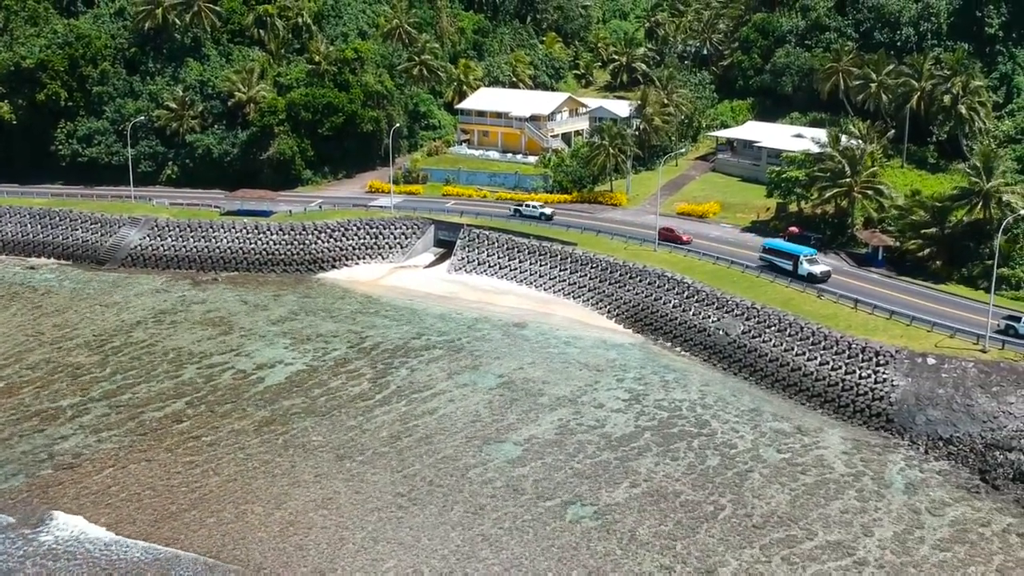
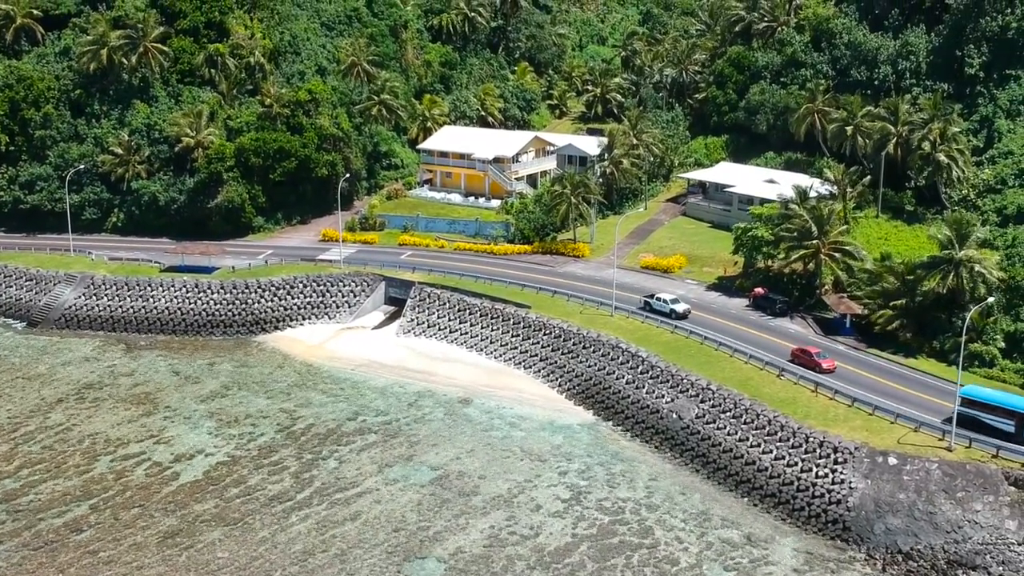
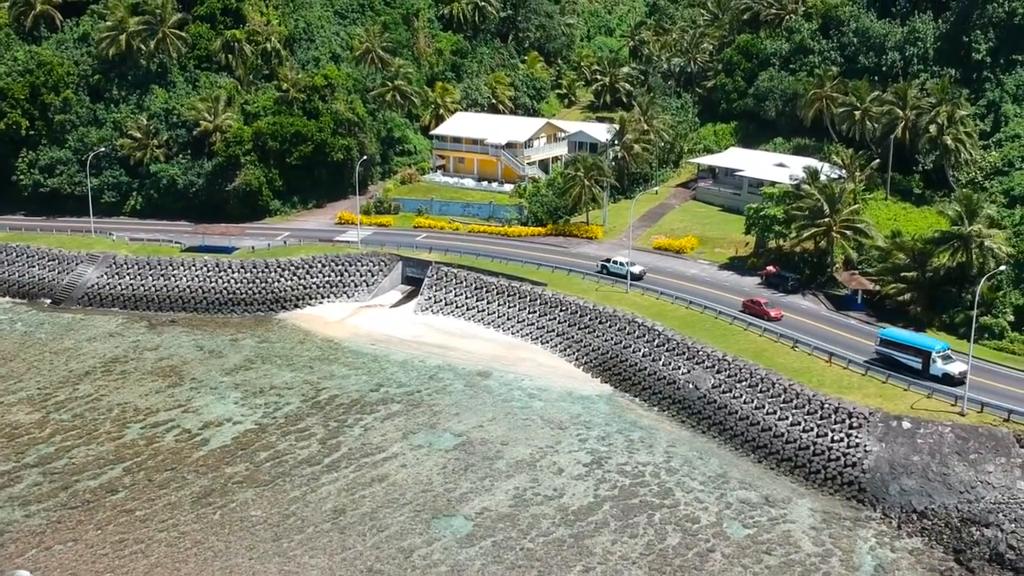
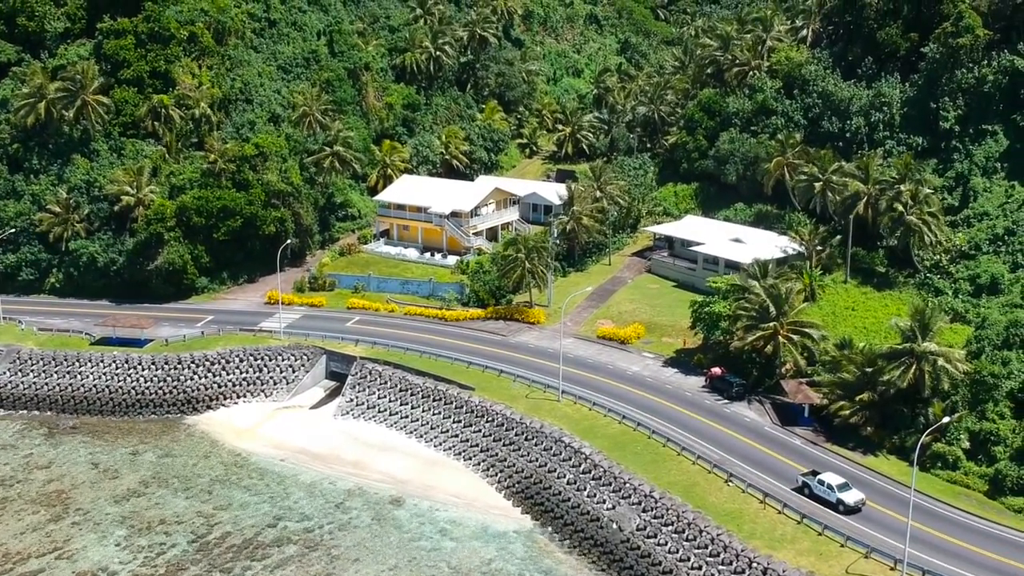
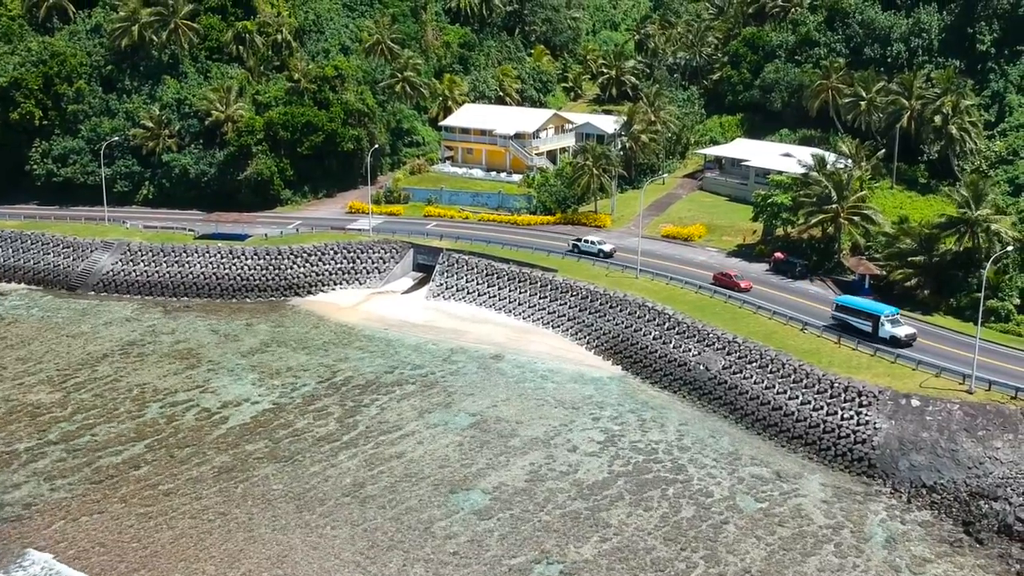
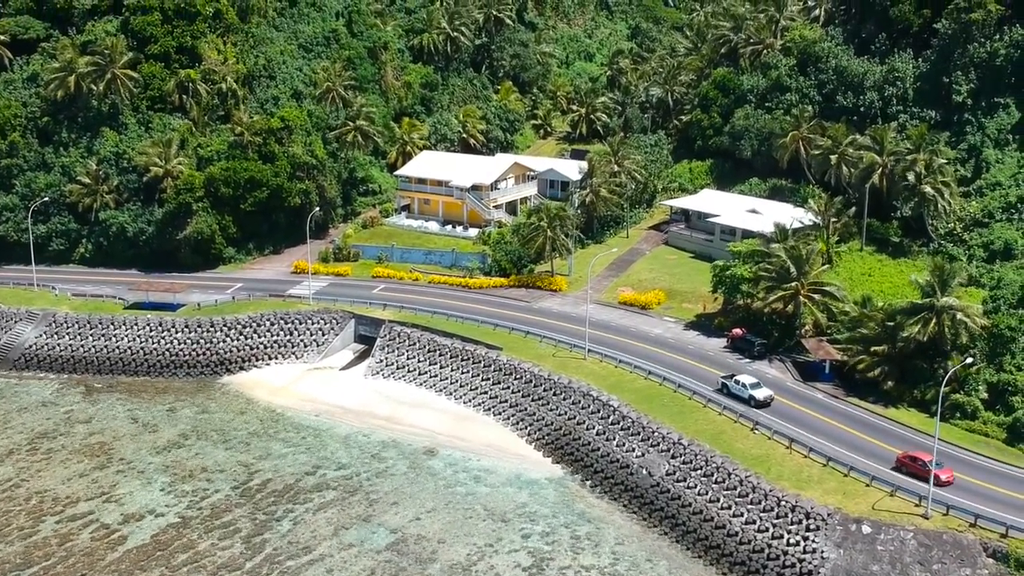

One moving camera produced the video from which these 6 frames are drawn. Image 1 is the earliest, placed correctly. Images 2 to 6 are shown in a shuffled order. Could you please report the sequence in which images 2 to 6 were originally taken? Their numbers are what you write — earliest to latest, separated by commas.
5, 3, 2, 6, 4
